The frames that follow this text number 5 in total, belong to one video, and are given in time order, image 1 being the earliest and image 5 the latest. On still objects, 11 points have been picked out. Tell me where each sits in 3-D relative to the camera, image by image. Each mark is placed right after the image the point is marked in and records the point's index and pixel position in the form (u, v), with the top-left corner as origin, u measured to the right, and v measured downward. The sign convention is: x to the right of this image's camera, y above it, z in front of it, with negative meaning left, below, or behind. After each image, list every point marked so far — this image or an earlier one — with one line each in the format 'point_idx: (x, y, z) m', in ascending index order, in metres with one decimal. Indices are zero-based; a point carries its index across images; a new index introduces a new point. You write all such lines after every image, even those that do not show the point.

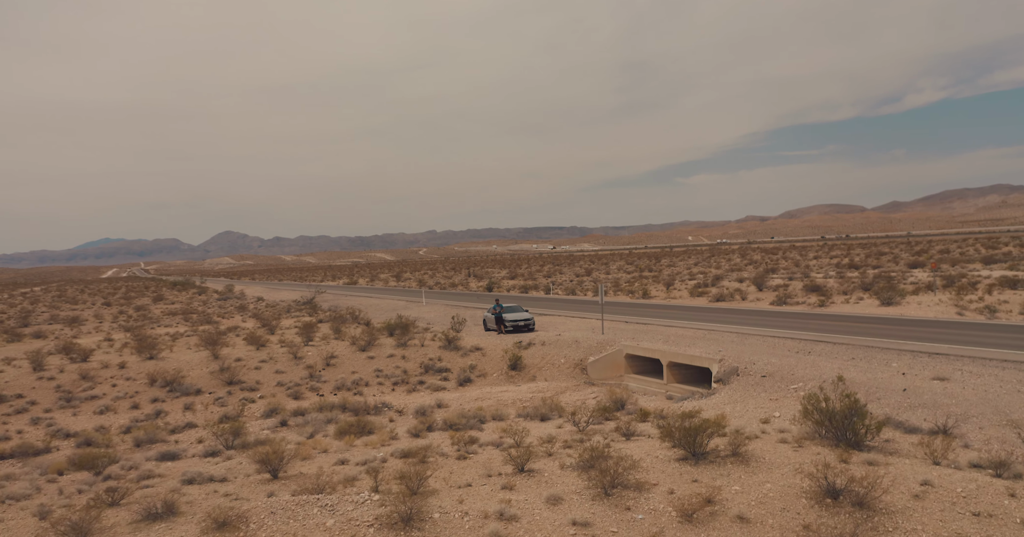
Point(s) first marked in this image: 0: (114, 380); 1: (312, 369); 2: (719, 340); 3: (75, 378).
0: (-10.2, -2.9, +17.7) m
1: (-5.3, -2.7, +18.2) m
2: (+5.0, -1.6, +16.4) m
3: (-11.2, -2.9, +18.0) m
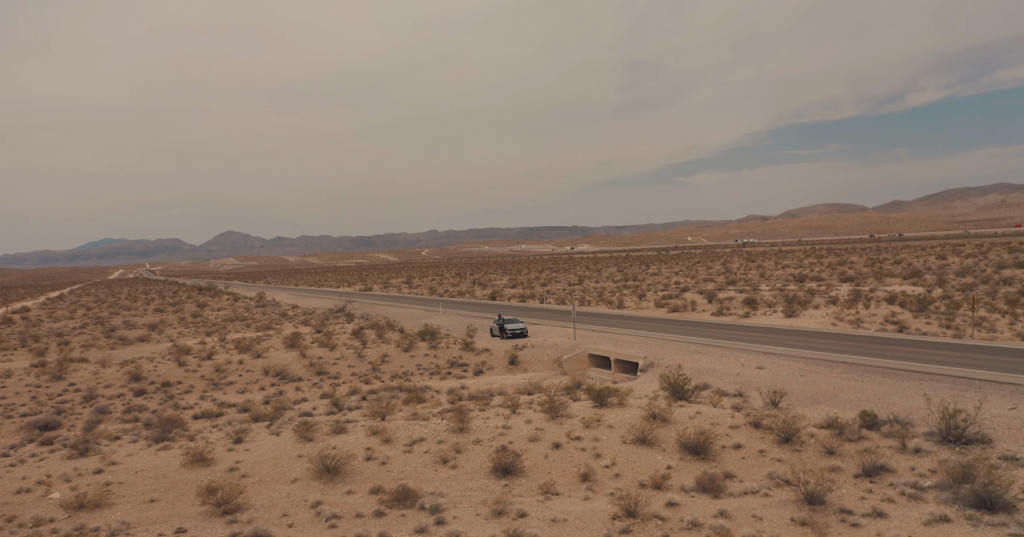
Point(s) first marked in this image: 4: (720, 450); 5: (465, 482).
0: (-10.3, -3.9, +25.8) m
1: (-5.3, -3.7, +26.3) m
2: (+4.9, -2.6, +24.5) m
3: (-11.3, -3.9, +26.1) m
4: (+4.0, -3.4, +13.0) m
5: (-0.8, -3.8, +12.5) m
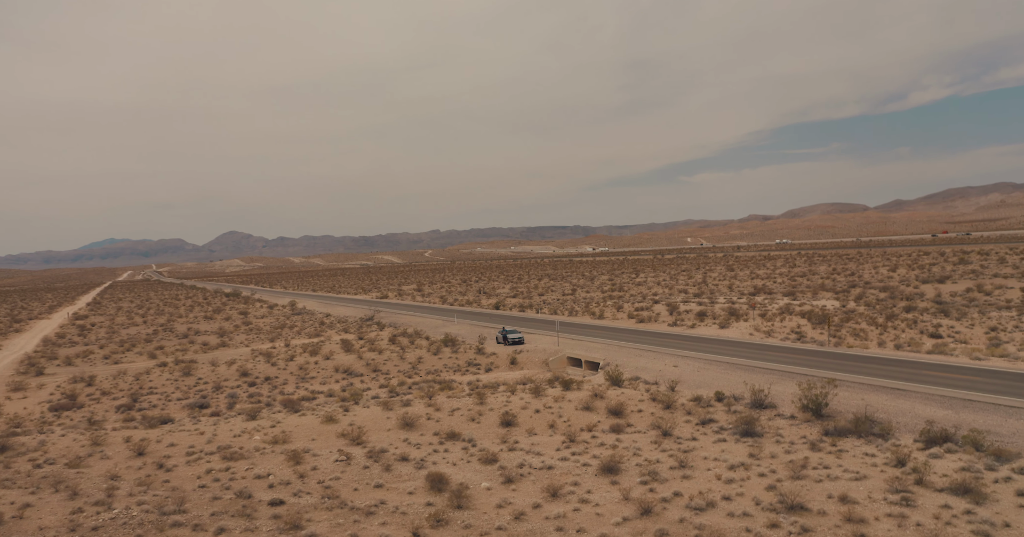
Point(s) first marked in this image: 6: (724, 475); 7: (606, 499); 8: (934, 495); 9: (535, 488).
0: (-10.3, -5.3, +36.0) m
1: (-5.3, -5.1, +36.5) m
2: (+4.9, -4.0, +34.6) m
3: (-11.2, -5.3, +36.3) m
4: (+4.0, -4.8, +23.1) m
5: (-0.9, -5.2, +22.7) m
6: (+5.1, -4.9, +16.5) m
7: (+2.1, -5.2, +15.5) m
8: (+8.8, -4.8, +14.5) m
9: (+0.6, -5.3, +16.5) m
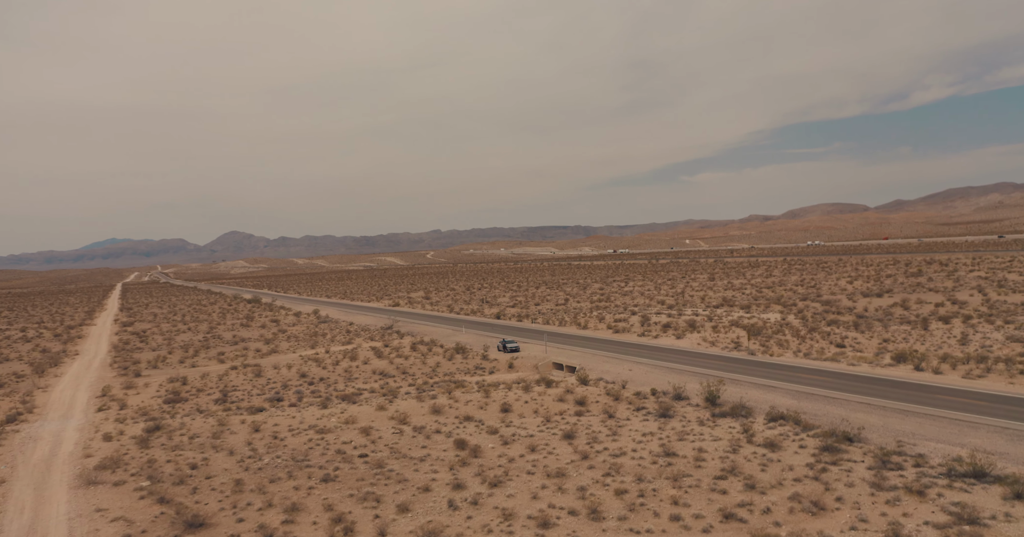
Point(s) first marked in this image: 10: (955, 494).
0: (-10.4, -7.0, +46.5) m
1: (-5.4, -6.8, +46.9) m
2: (+4.8, -5.7, +45.0) m
3: (-11.4, -7.0, +46.7) m
4: (+3.8, -6.5, +33.6) m
5: (-1.0, -6.9, +33.1) m
6: (+4.9, -6.6, +26.9) m
7: (+2.0, -6.9, +25.9) m
8: (+8.7, -6.5, +24.9) m
9: (+0.4, -7.0, +27.0) m
10: (+12.8, -6.5, +19.9) m
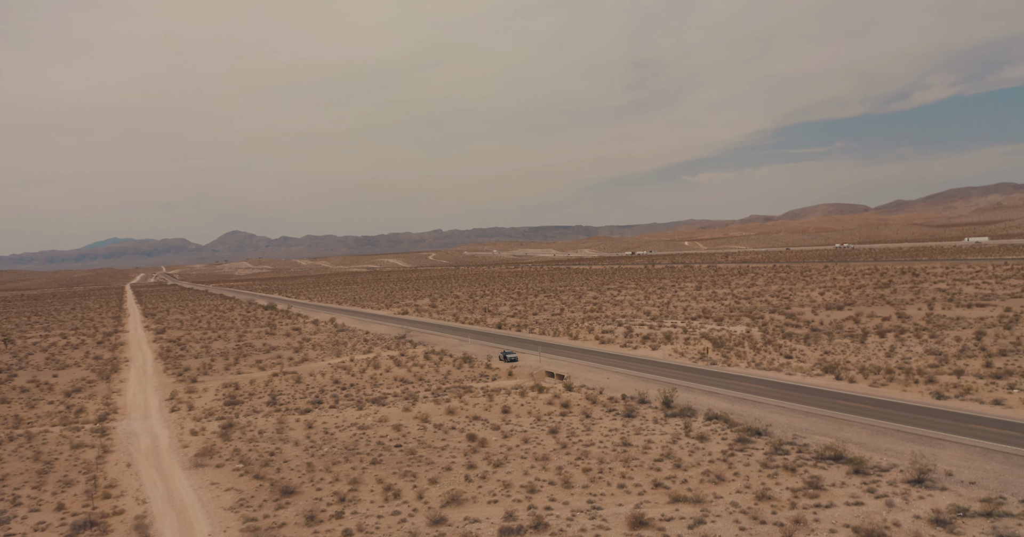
0: (-10.5, -8.9, +55.3) m
1: (-5.5, -8.7, +55.8) m
2: (+4.7, -7.6, +53.9) m
3: (-11.5, -8.9, +55.6) m
4: (+3.7, -8.4, +42.4) m
5: (-1.1, -8.8, +42.0) m
6: (+4.8, -8.5, +35.8) m
7: (+1.9, -8.8, +34.8) m
8: (+8.6, -8.4, +33.8) m
9: (+0.3, -8.9, +35.8) m
10: (+12.7, -8.4, +28.7) m
